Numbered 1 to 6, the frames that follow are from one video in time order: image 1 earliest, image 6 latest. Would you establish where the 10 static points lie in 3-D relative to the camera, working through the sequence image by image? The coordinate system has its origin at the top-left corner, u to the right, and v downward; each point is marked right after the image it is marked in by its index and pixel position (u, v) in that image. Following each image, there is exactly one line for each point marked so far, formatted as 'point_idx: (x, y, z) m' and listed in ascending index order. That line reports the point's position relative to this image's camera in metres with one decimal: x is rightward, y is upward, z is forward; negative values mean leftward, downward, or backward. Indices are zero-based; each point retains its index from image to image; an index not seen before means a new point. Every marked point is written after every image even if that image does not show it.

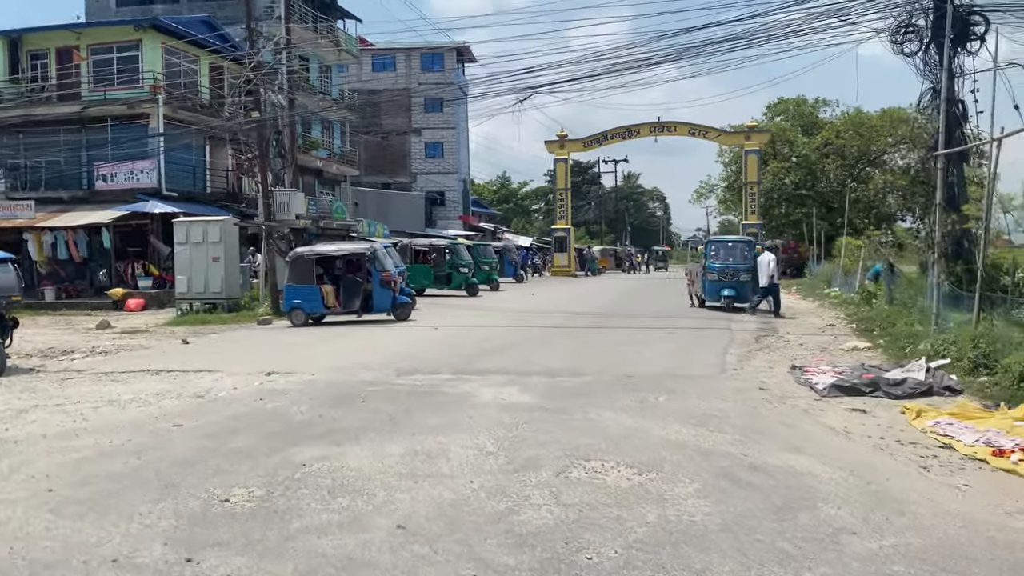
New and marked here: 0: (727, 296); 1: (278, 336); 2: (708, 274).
0: (+5.1, -0.2, +19.0) m
1: (-5.0, -1.0, +17.1) m
2: (+4.7, +0.3, +19.4) m
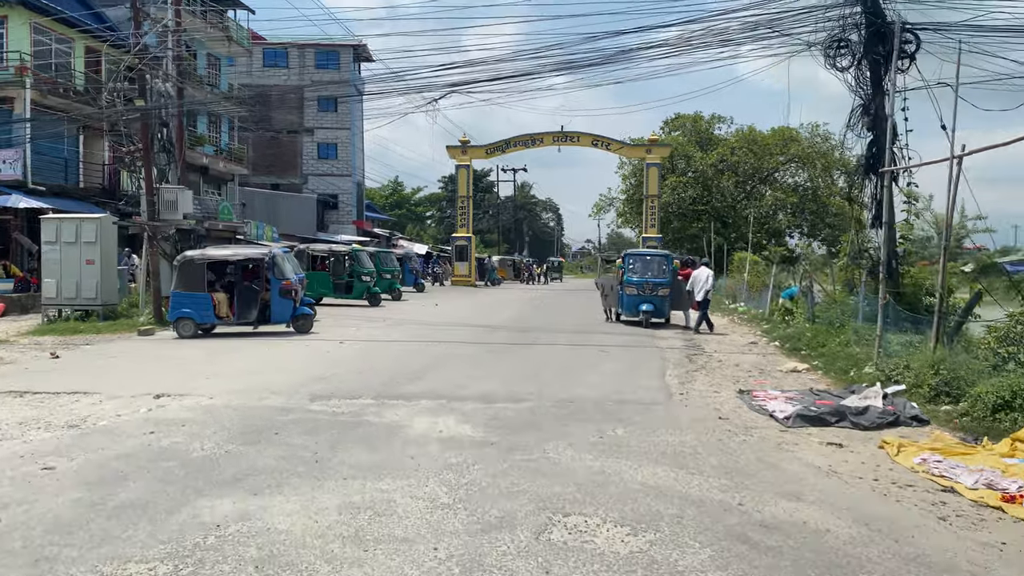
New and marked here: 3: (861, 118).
0: (+3.1, -0.5, +18.5) m
1: (-6.7, -1.2, +15.3) m
2: (+2.7, 0.0, +18.9) m
3: (+6.0, +2.9, +13.7) m
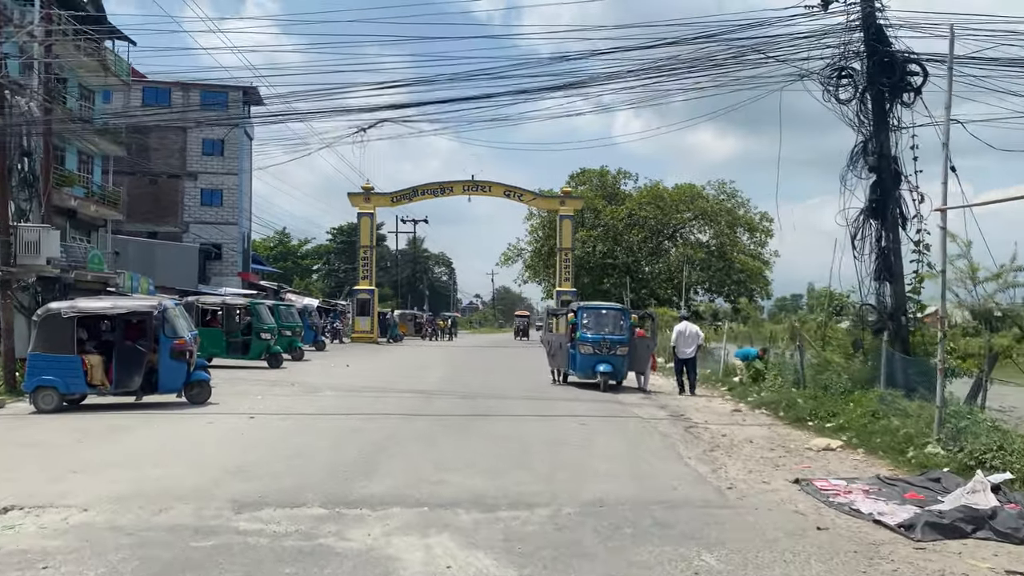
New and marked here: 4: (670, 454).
0: (+1.8, -1.7, +16.4) m
1: (-7.3, -2.1, +11.8) m
2: (+1.4, -1.2, +16.8) m
3: (+5.4, +2.0, +12.3) m
4: (+1.9, -1.9, +9.4) m
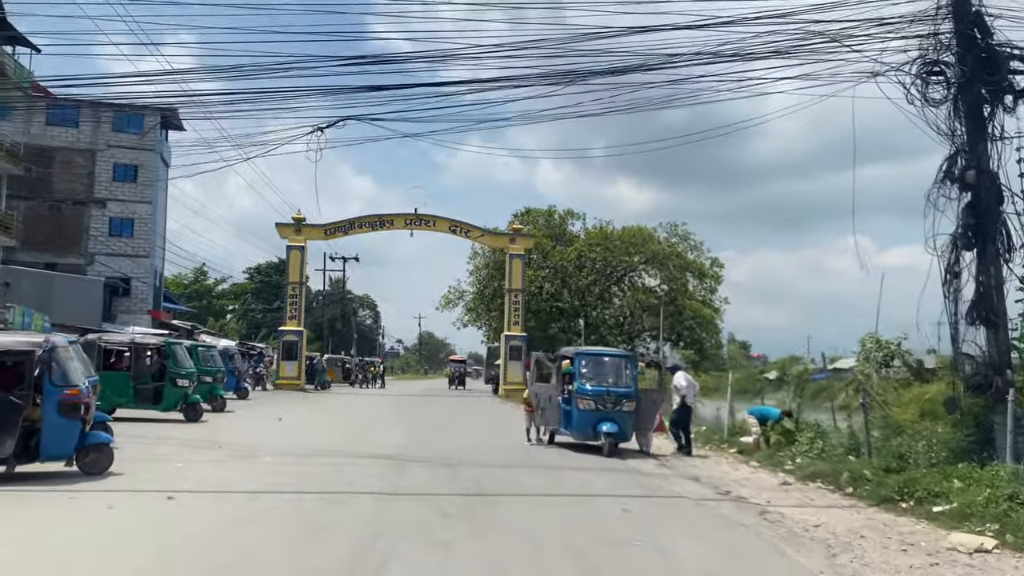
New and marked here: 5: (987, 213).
0: (+1.6, -2.4, +13.6) m
1: (-7.1, -2.4, +8.2) m
2: (+1.1, -2.0, +13.9) m
3: (+5.6, +1.4, +10.1) m
4: (+2.3, -2.3, +6.6) m
5: (+5.8, +0.9, +9.9) m
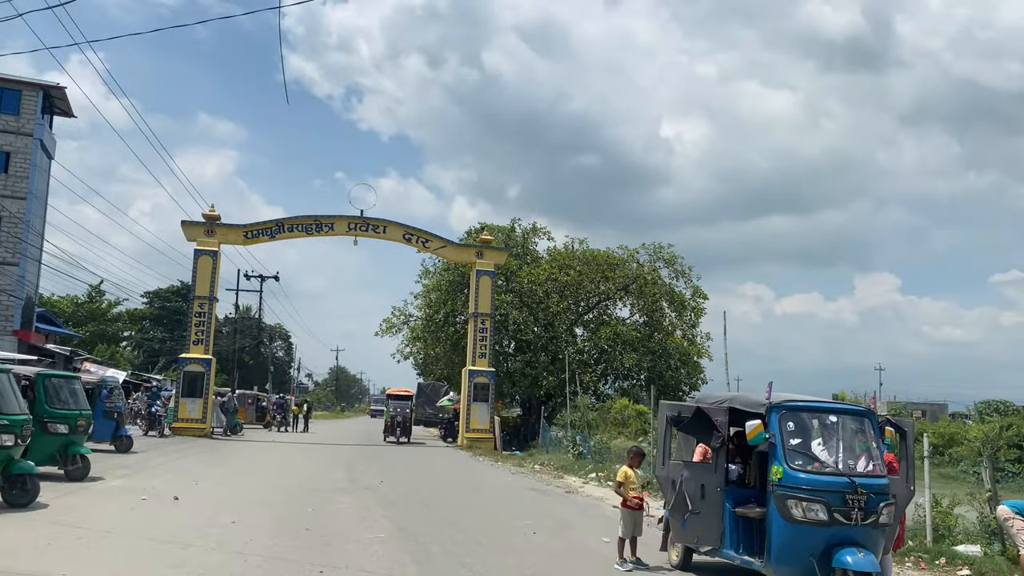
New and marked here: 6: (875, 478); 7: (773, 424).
0: (+2.9, -2.4, +6.8) m
1: (-5.2, -1.8, +0.4) m
2: (+2.4, -1.9, +7.1) m
3: (+7.3, +1.5, +3.9) m
4: (+4.3, -1.9, -0.1) m
5: (+7.6, +1.0, +3.8) m
6: (+3.3, -1.7, +7.3) m
7: (+2.4, -1.2, +7.4) m
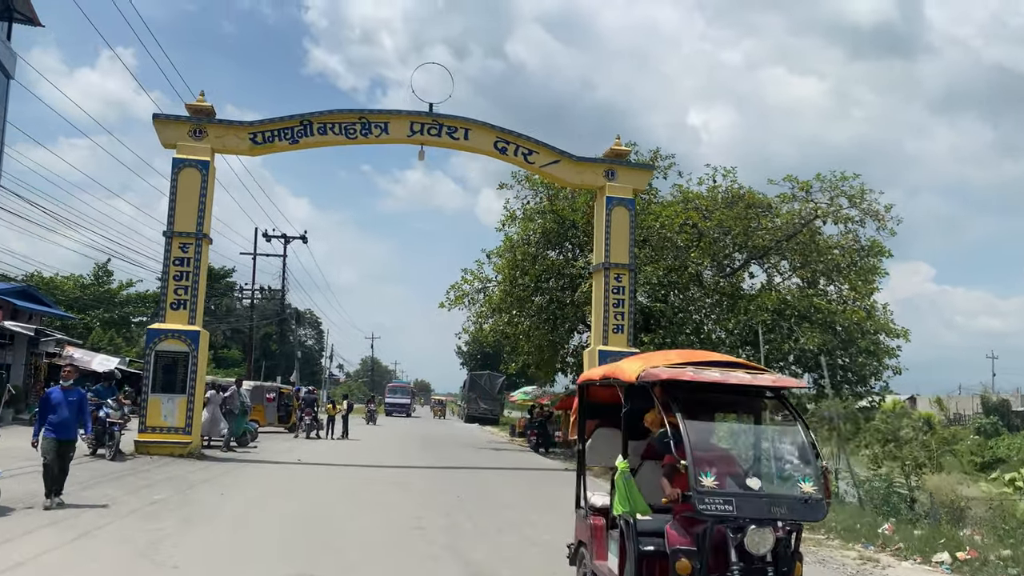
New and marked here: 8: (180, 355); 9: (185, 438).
0: (+5.8, -1.0, -4.1) m
1: (-2.4, -0.5, -10.2) m
2: (+5.3, -0.5, -3.8) m
3: (+10.2, +2.9, -7.2) m
4: (+7.1, -0.6, -11.0) m
5: (+10.4, +2.3, -7.3) m
6: (+6.2, -0.3, -3.6) m
7: (+5.4, +0.1, -3.5) m
8: (-7.7, -1.5, +18.5) m
9: (-7.5, -3.3, +18.5) m
